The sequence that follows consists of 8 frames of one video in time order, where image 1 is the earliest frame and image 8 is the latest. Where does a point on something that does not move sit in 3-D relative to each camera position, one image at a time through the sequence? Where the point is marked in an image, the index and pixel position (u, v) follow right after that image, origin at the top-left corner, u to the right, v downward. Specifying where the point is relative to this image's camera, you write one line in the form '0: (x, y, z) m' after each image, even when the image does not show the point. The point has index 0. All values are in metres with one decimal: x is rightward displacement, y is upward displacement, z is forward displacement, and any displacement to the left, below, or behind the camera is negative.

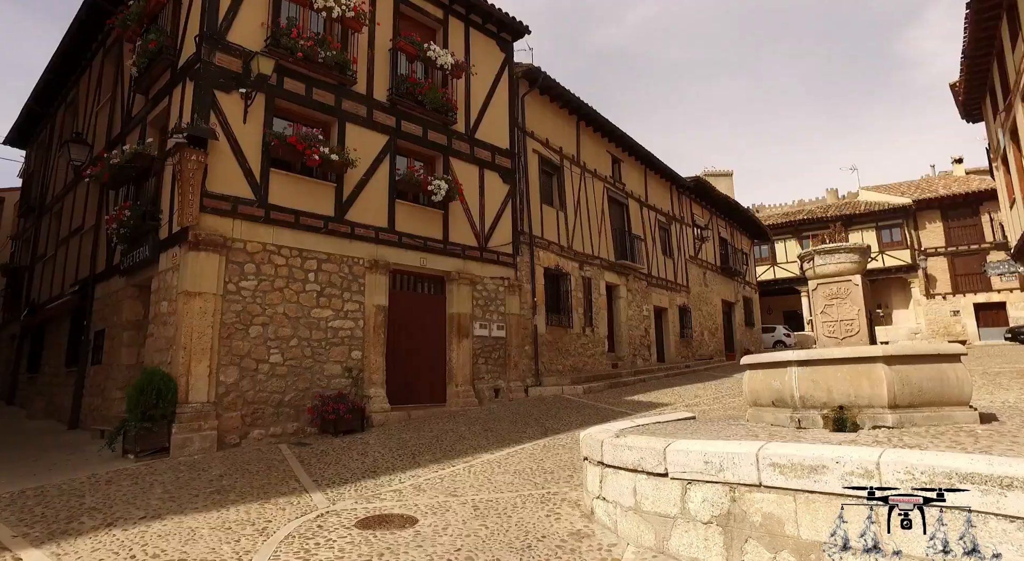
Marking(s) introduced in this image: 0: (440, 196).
0: (-1.2, +1.4, +9.3) m
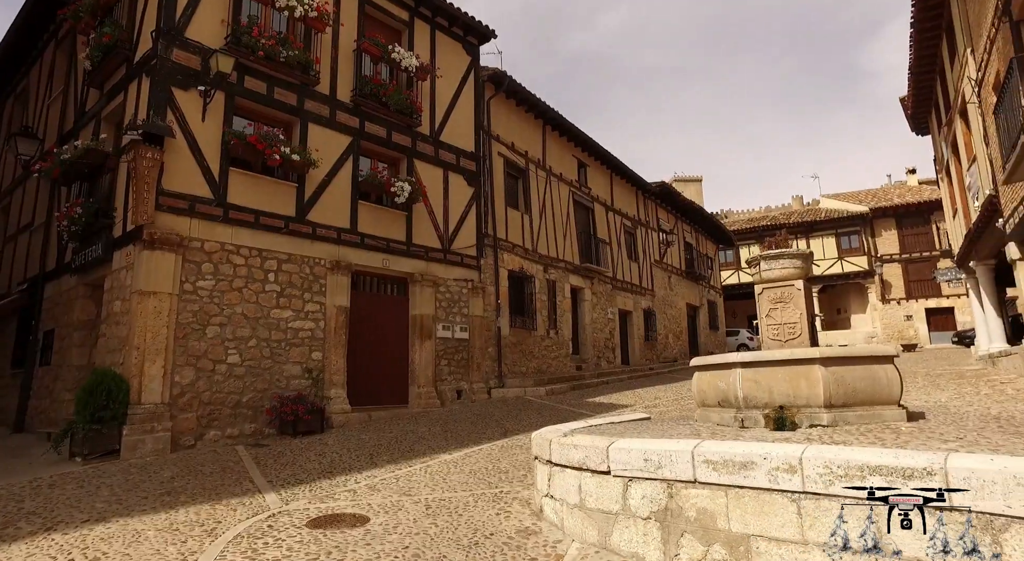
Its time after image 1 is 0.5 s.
0: (-1.8, +1.4, +9.3) m
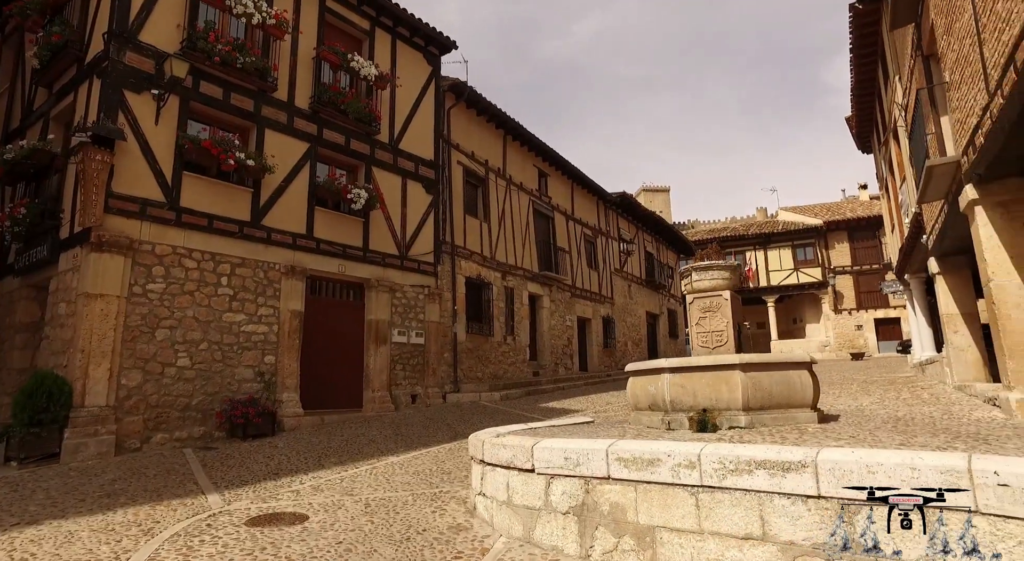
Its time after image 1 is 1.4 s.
0: (-2.5, +1.3, +9.5) m
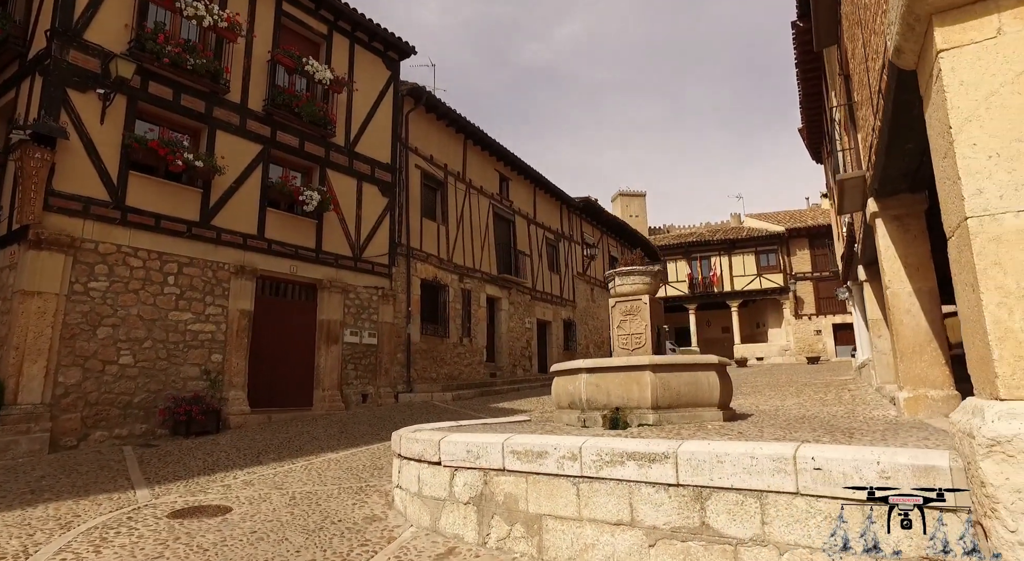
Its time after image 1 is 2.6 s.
0: (-3.4, +1.3, +9.6) m
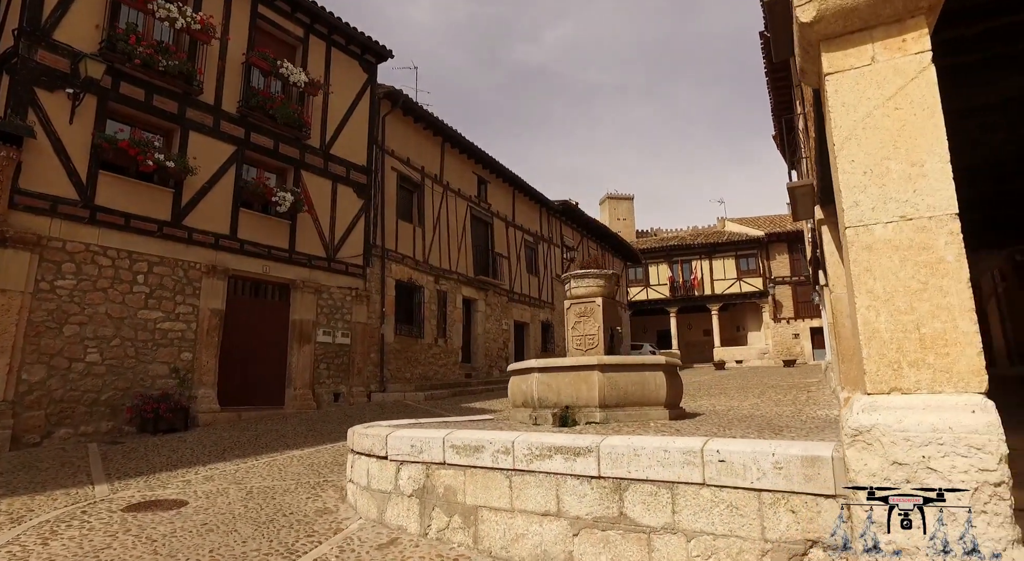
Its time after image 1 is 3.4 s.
0: (-3.9, +1.3, +9.7) m
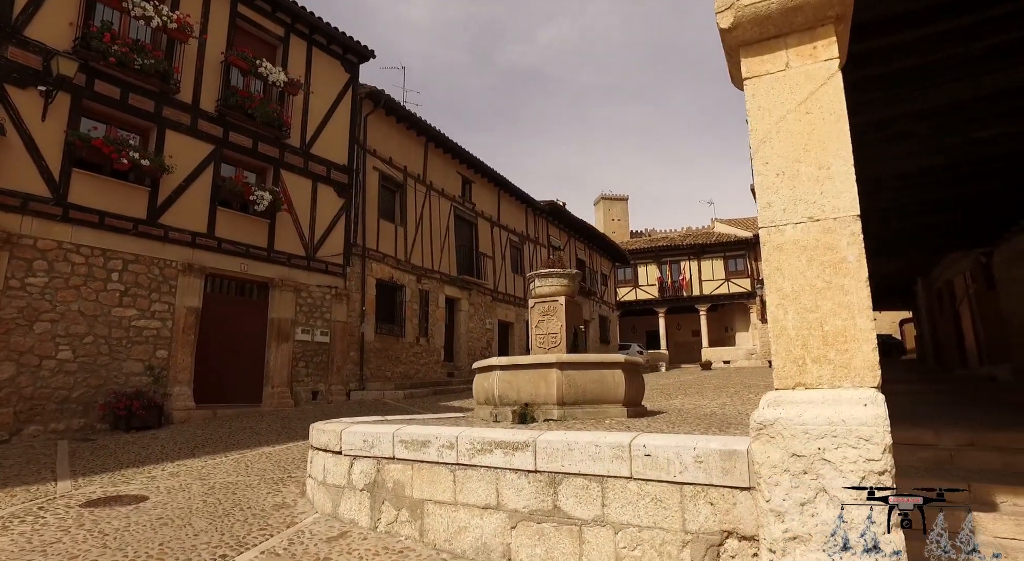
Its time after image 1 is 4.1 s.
0: (-4.3, +1.3, +9.8) m
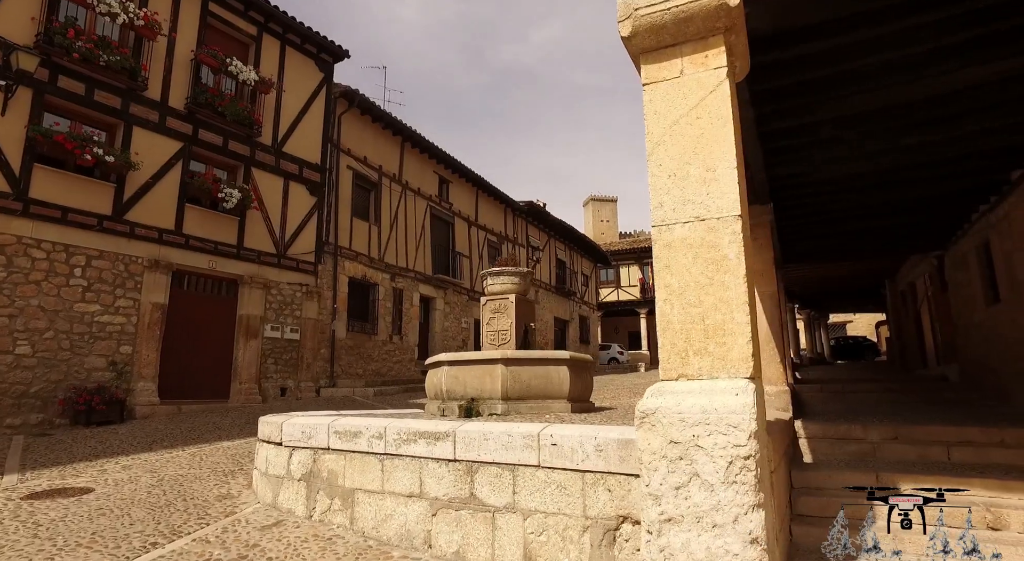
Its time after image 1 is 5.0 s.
0: (-4.8, +1.3, +9.8) m
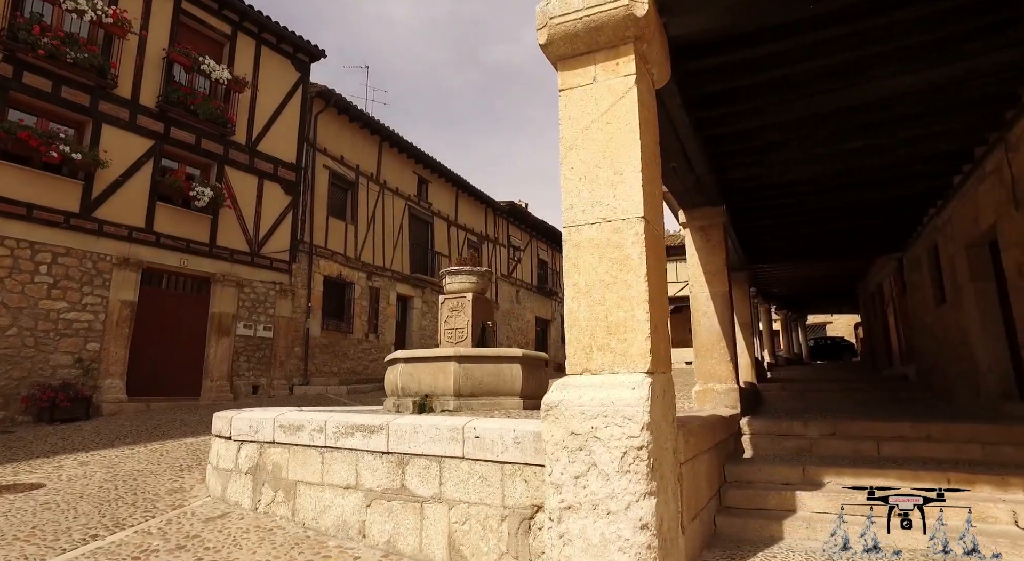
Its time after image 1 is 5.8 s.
0: (-5.4, +1.4, +9.9) m
